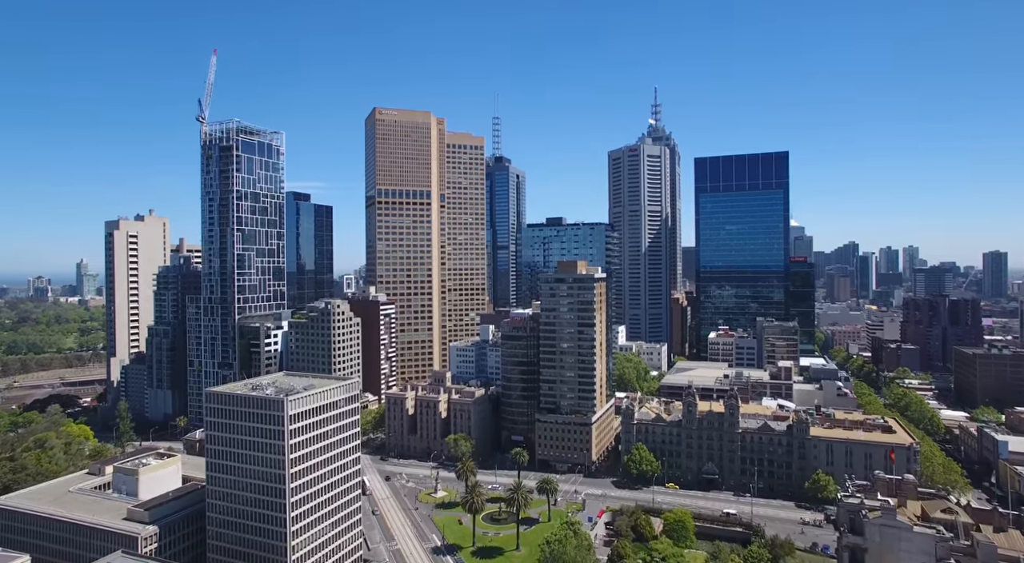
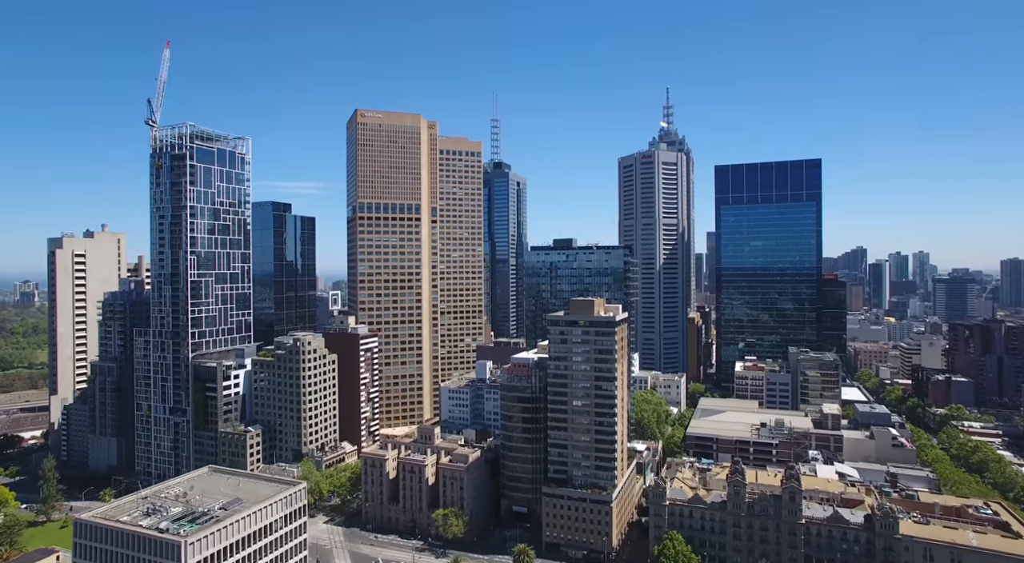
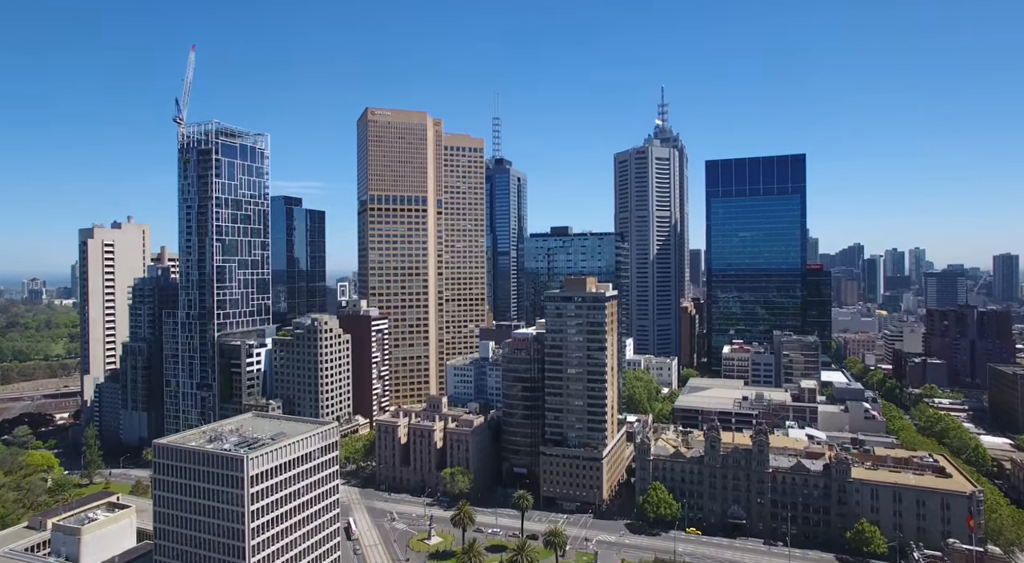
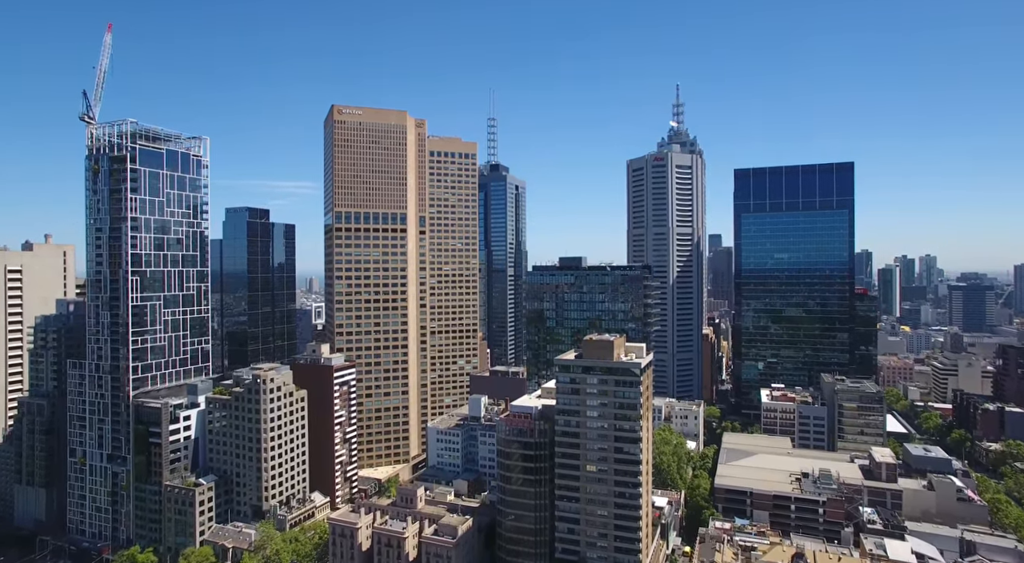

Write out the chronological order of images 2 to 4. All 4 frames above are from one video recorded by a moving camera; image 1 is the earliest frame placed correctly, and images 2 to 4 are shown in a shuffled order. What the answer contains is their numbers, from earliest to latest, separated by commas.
3, 2, 4
